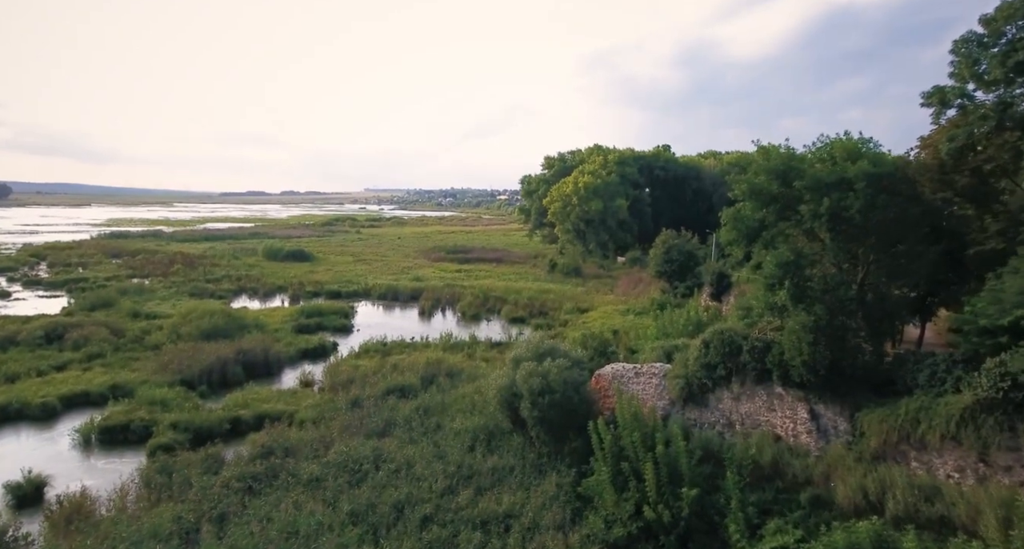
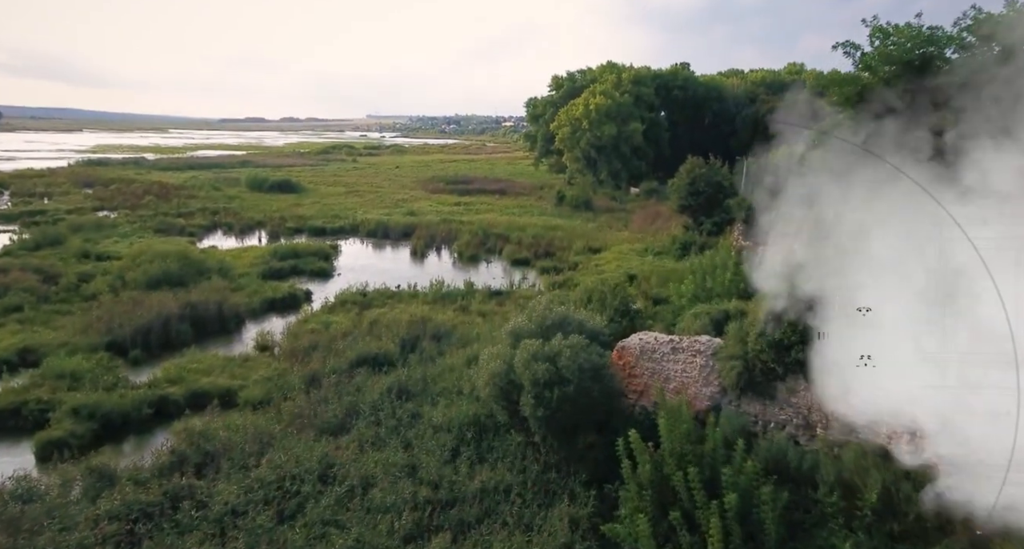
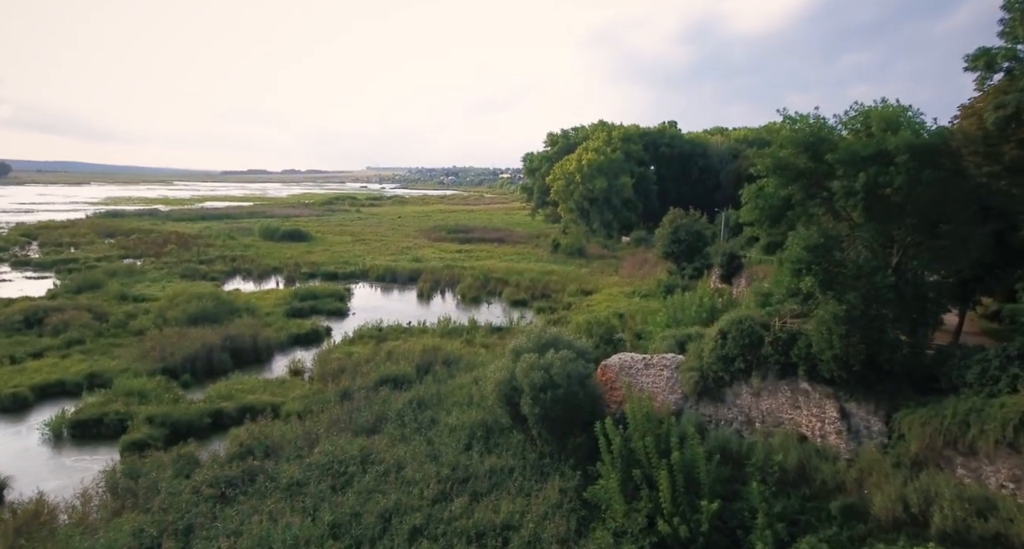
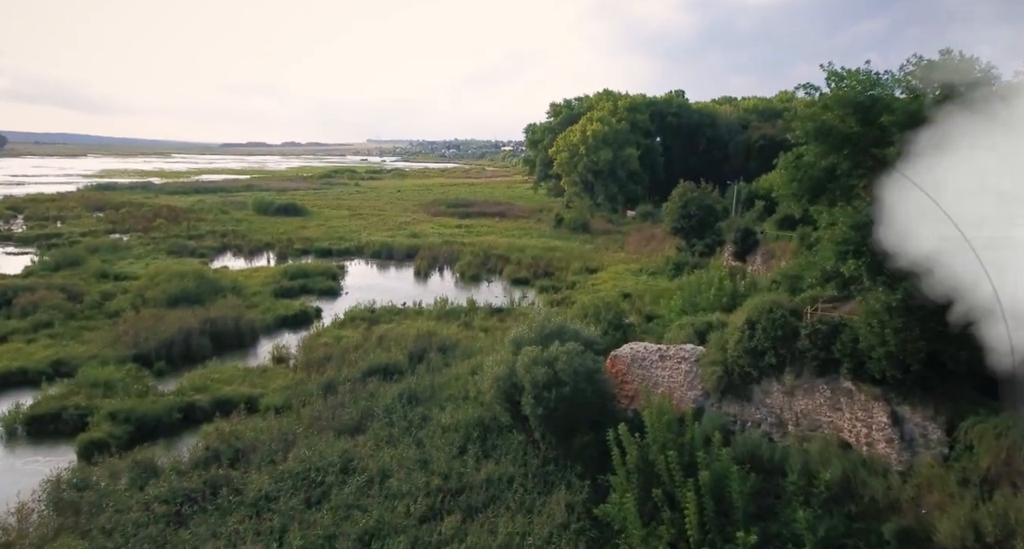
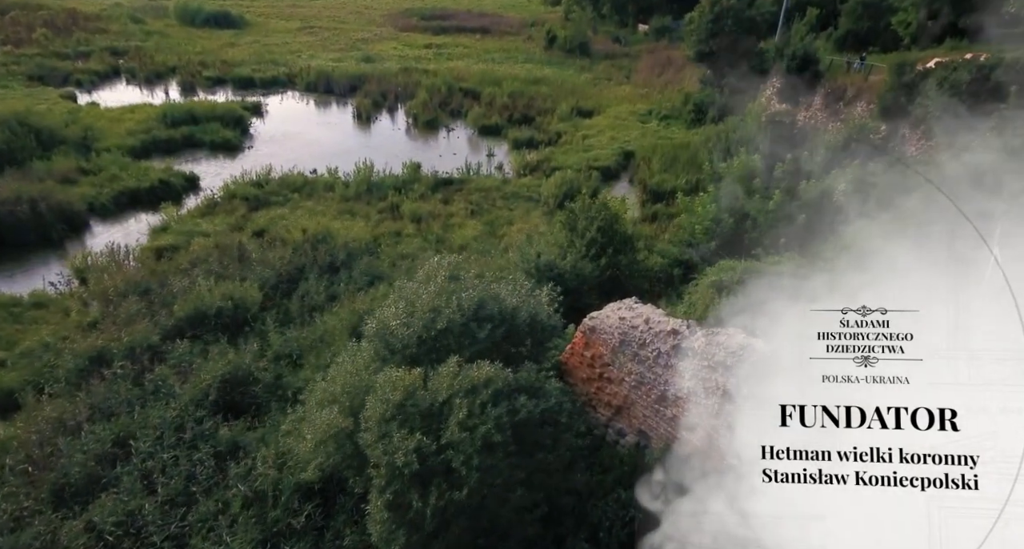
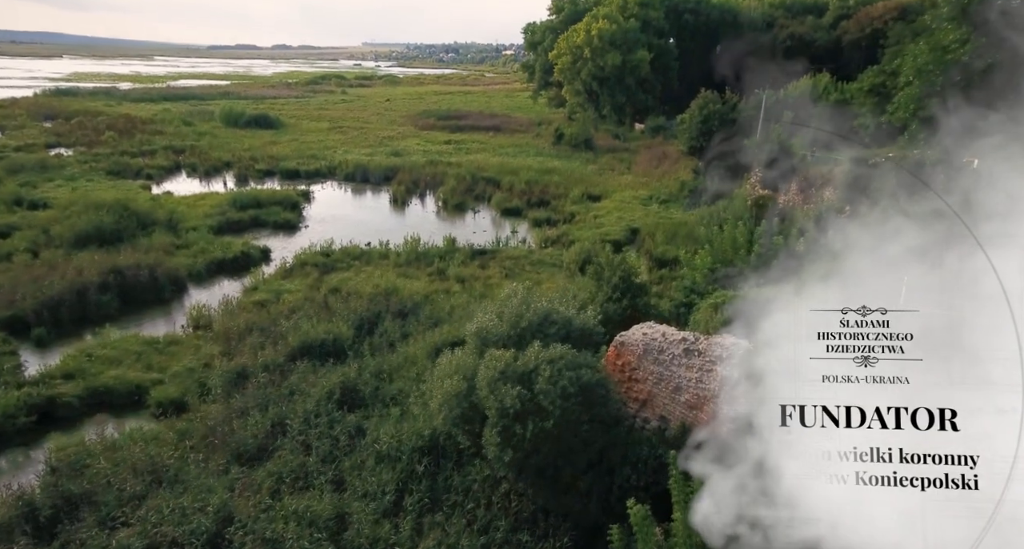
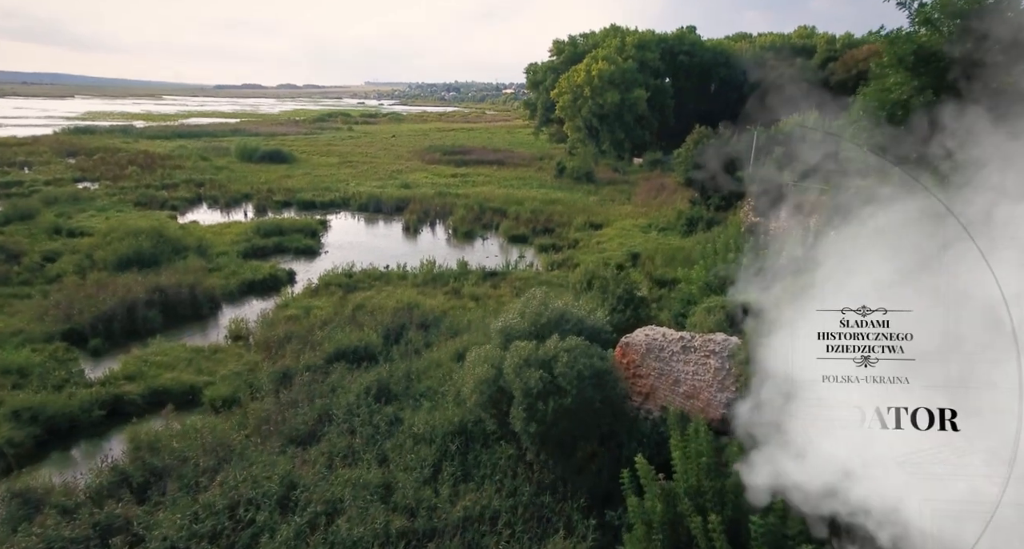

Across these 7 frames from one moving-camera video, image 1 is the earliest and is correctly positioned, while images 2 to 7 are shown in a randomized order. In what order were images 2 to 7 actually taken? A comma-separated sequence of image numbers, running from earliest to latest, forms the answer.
3, 4, 2, 7, 6, 5
